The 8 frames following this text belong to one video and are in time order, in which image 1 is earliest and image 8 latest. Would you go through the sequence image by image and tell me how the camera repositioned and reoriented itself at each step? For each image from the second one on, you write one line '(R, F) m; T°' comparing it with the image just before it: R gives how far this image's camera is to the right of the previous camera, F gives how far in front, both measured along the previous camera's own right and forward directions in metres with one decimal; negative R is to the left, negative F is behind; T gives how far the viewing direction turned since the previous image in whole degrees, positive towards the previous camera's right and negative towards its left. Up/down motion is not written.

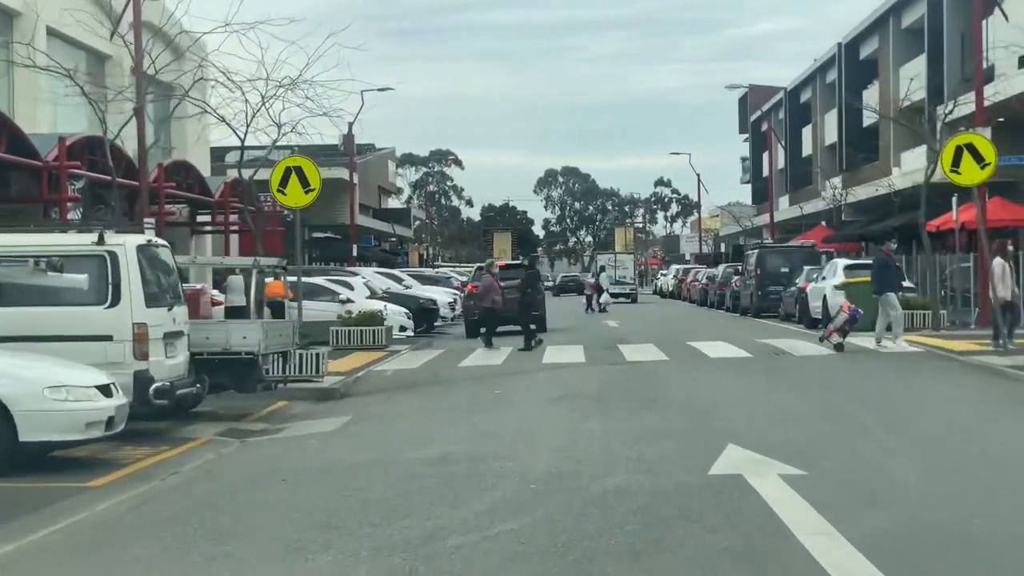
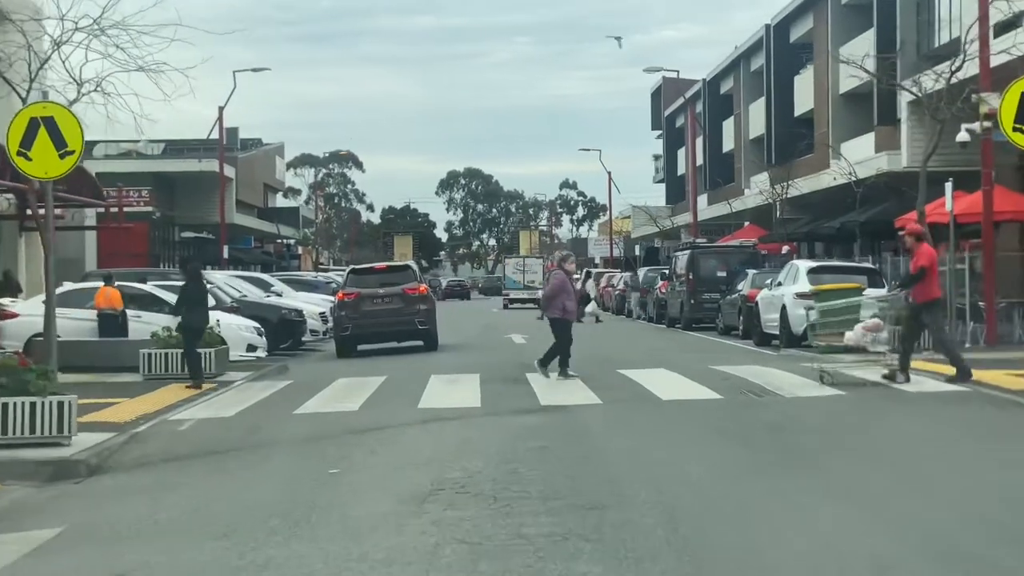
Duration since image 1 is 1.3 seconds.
(+0.3, +5.6) m; +3°
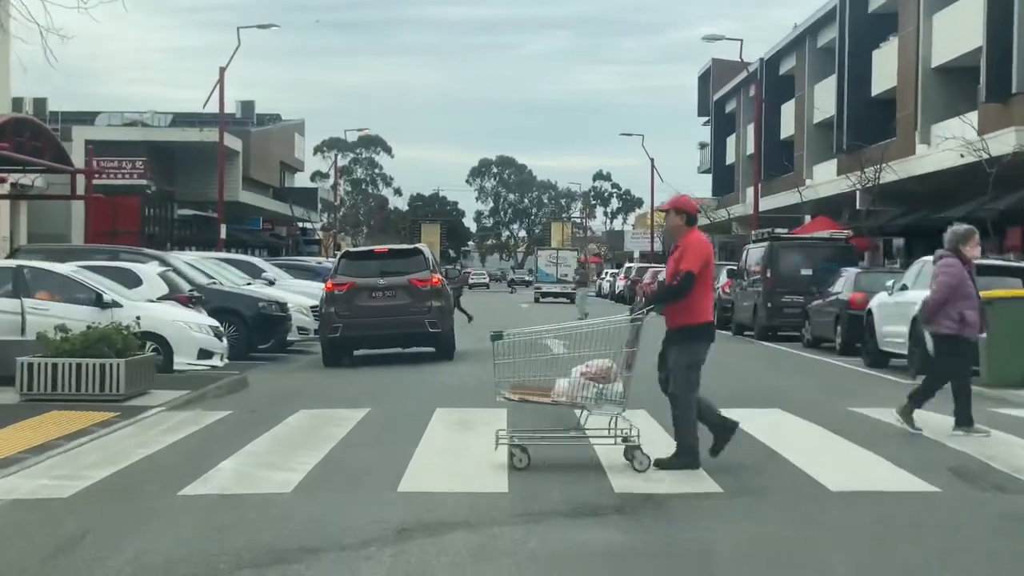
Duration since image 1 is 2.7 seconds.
(-0.1, +5.3) m; -1°
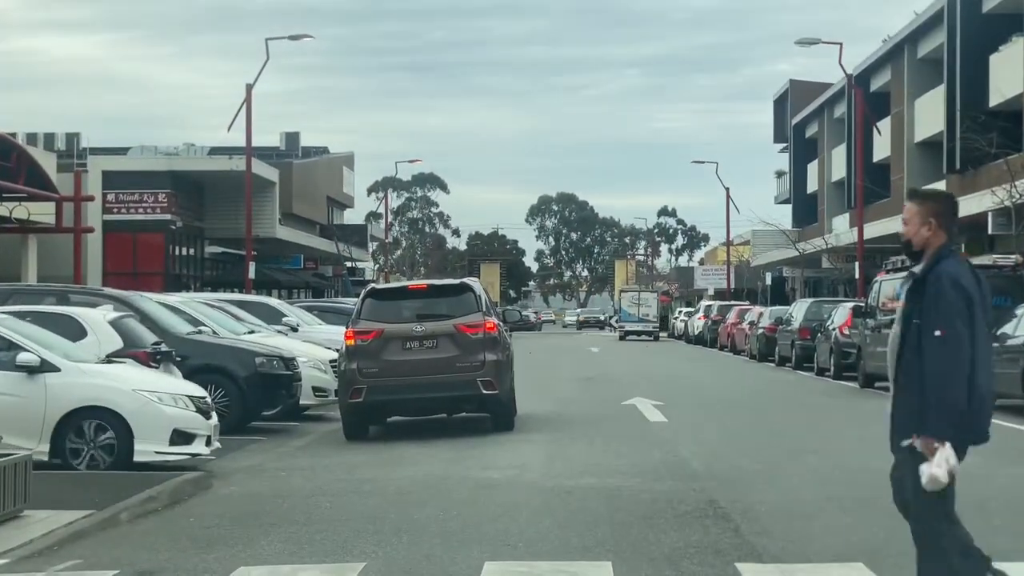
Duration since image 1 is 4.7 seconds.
(-0.2, +4.9) m; -2°
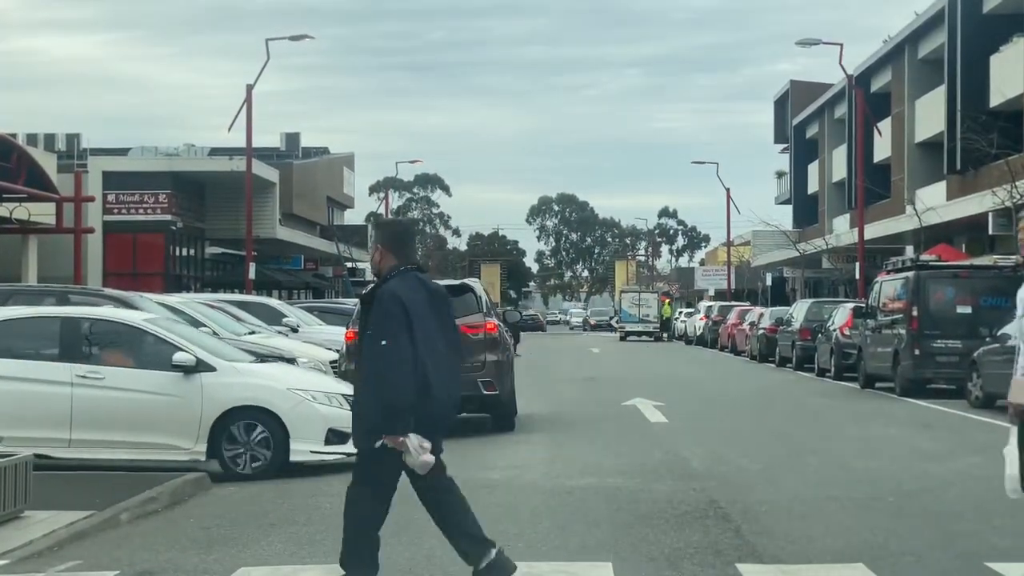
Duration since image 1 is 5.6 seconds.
(0.0, 0.0) m; 0°
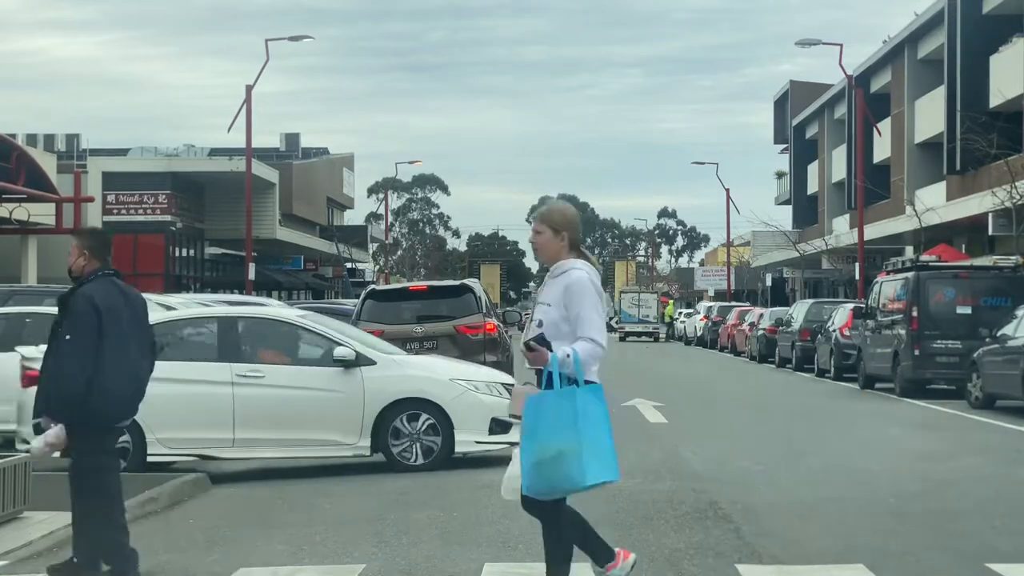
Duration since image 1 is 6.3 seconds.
(0.0, 0.0) m; 0°
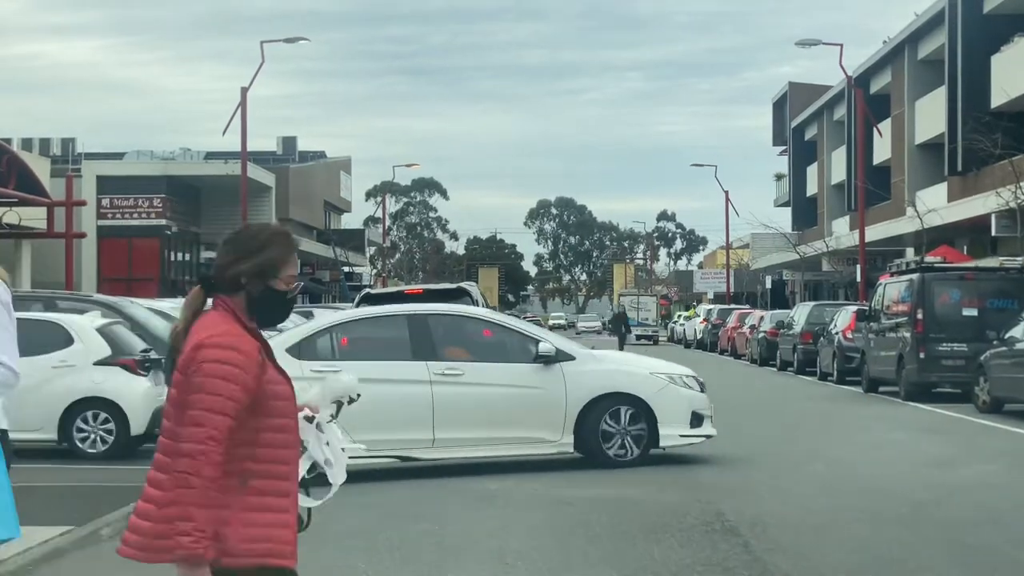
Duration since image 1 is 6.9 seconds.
(0.0, +0.3) m; 0°
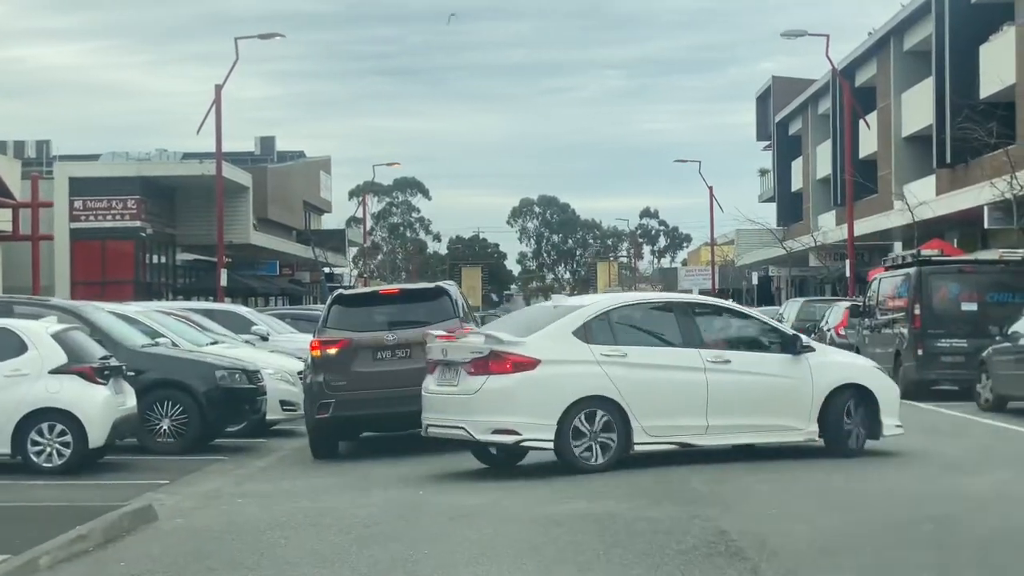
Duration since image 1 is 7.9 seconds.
(0.0, +0.7) m; +1°
